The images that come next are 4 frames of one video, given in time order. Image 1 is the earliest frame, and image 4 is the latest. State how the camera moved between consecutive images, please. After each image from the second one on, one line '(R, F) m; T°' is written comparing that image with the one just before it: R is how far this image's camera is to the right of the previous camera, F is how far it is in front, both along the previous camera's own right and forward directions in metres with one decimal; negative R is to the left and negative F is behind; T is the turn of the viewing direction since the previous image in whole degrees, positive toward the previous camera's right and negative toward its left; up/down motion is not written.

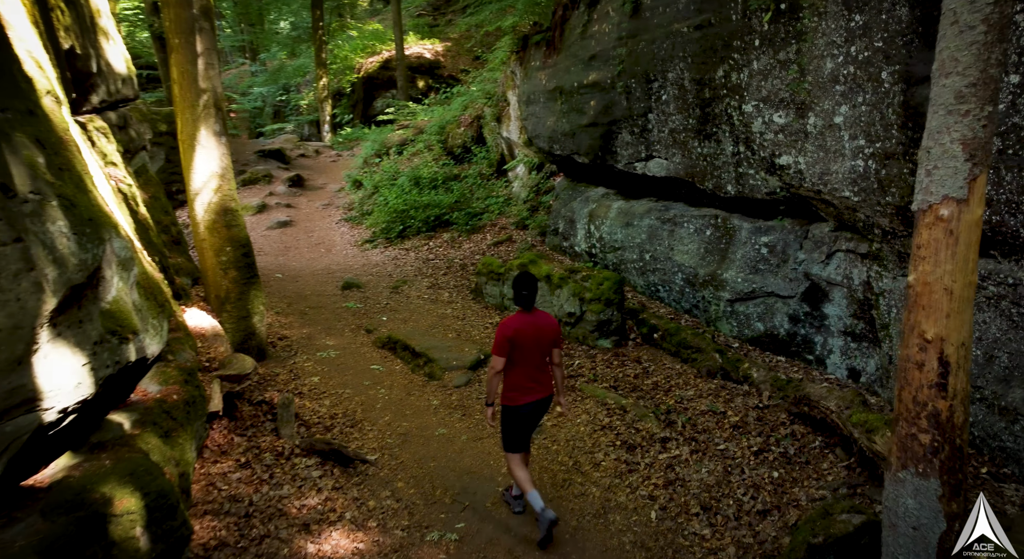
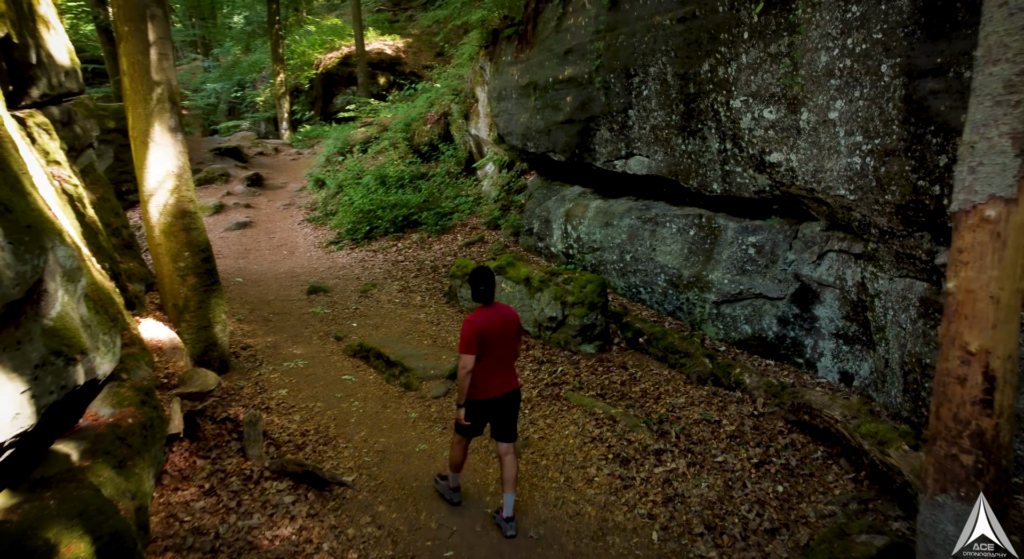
(-0.2, +0.4) m; +4°
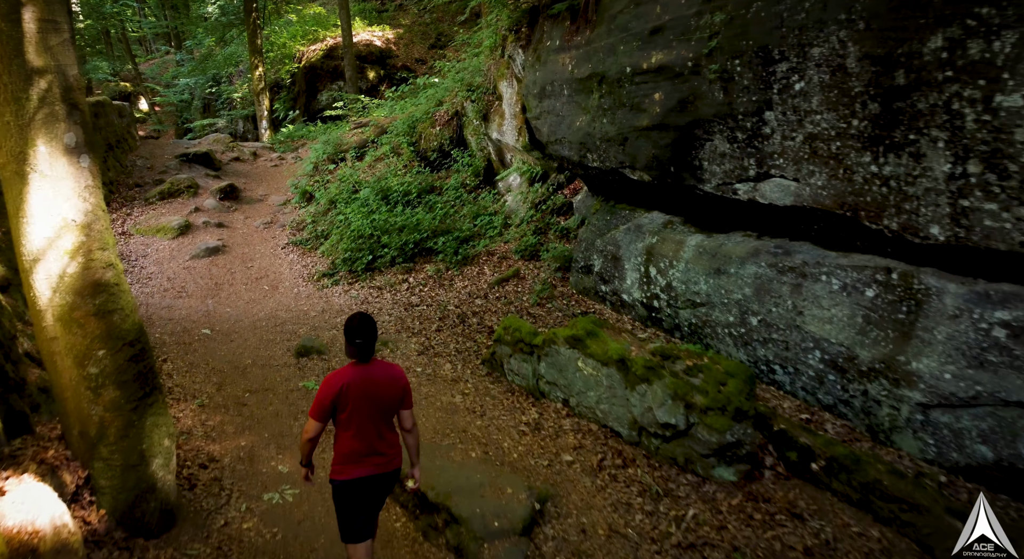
(-1.1, +2.9) m; +1°
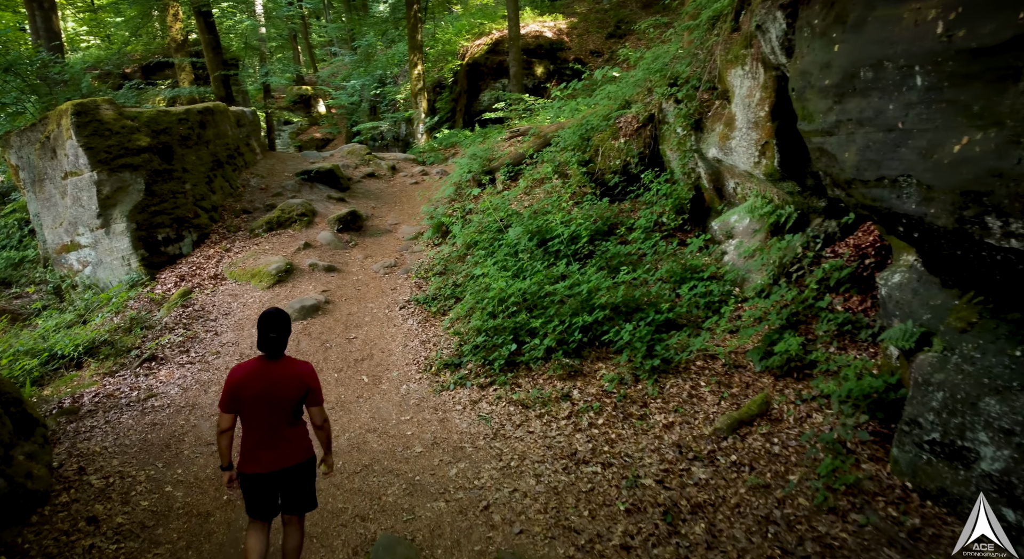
(-1.0, +4.4) m; -15°
